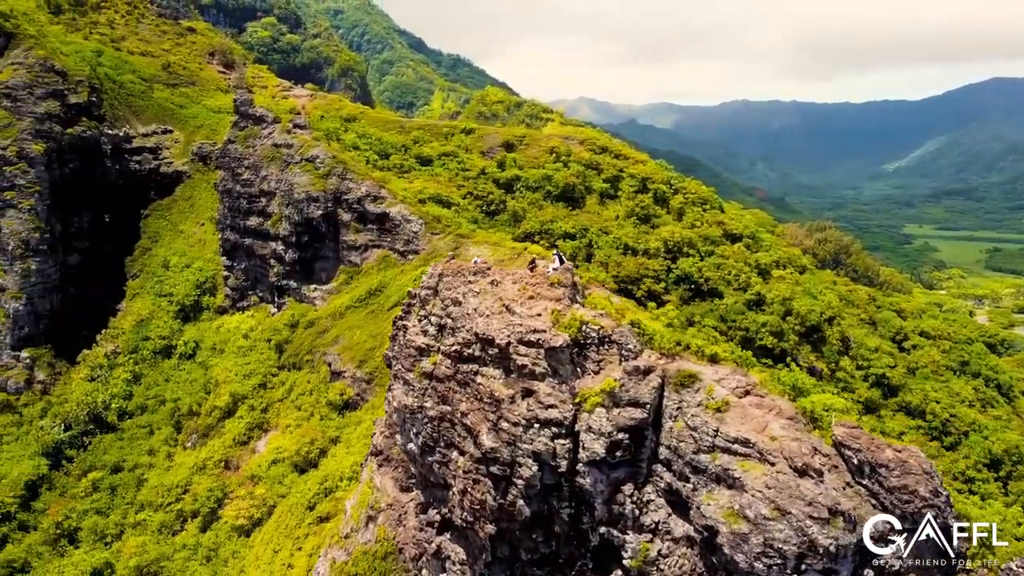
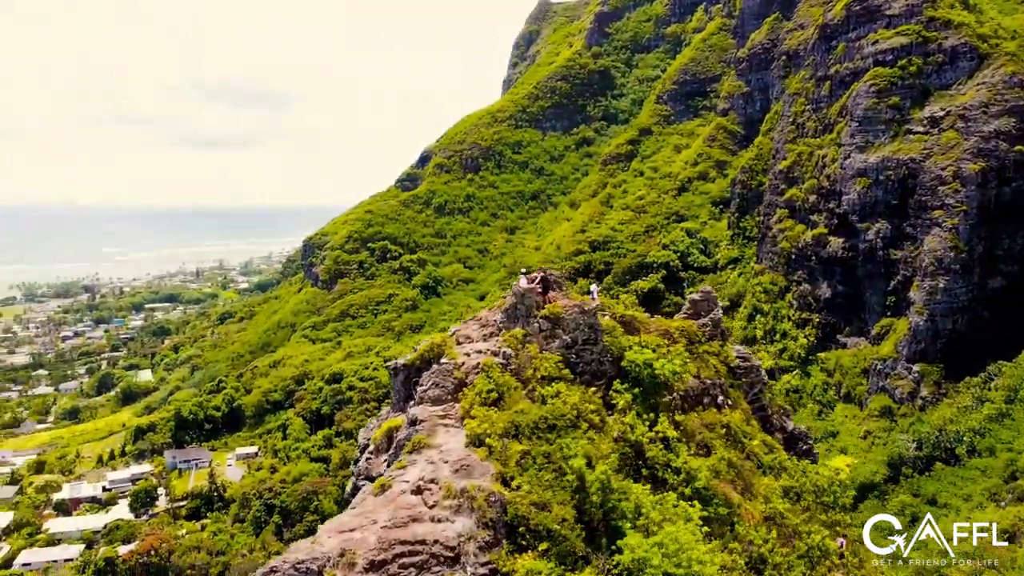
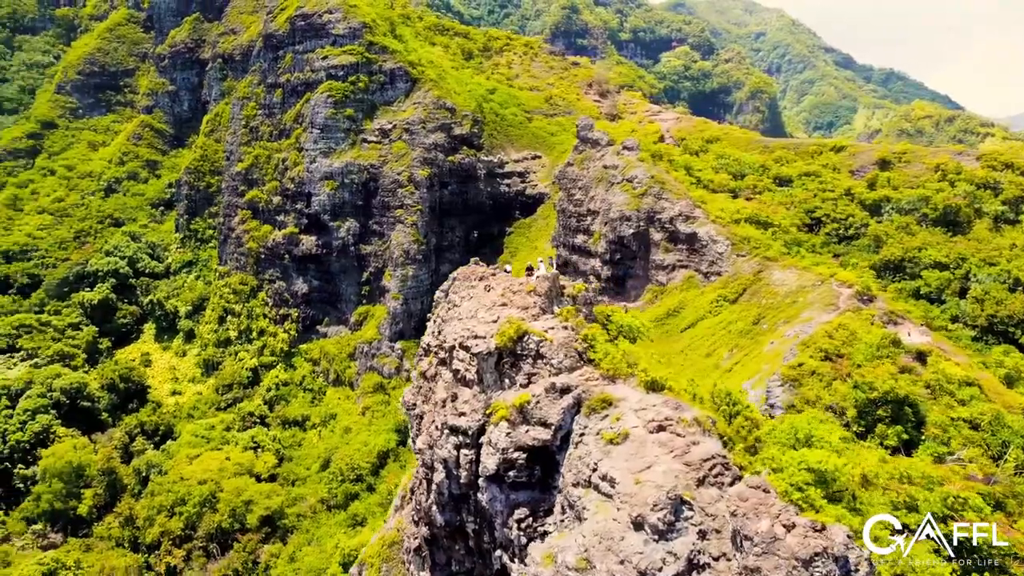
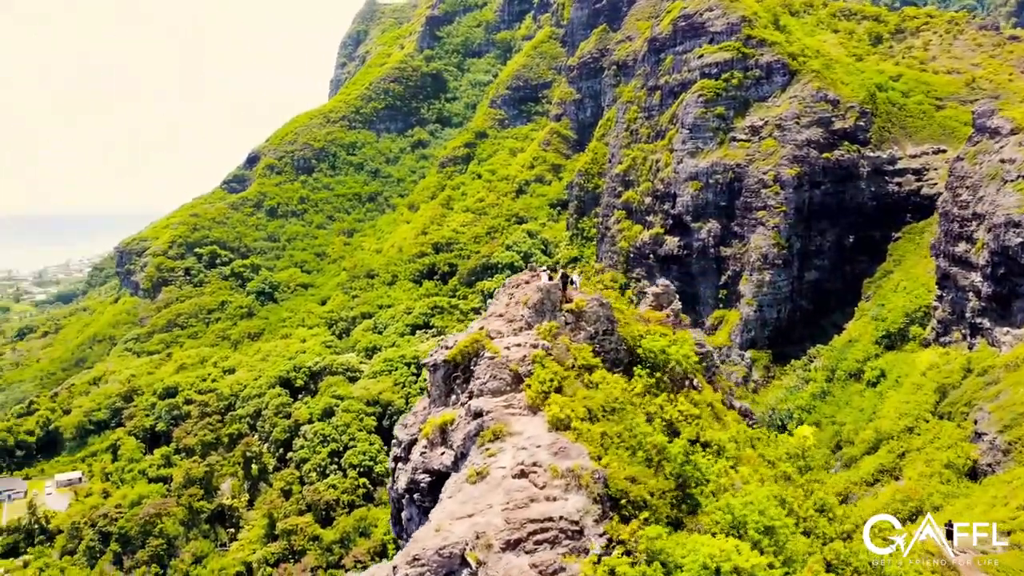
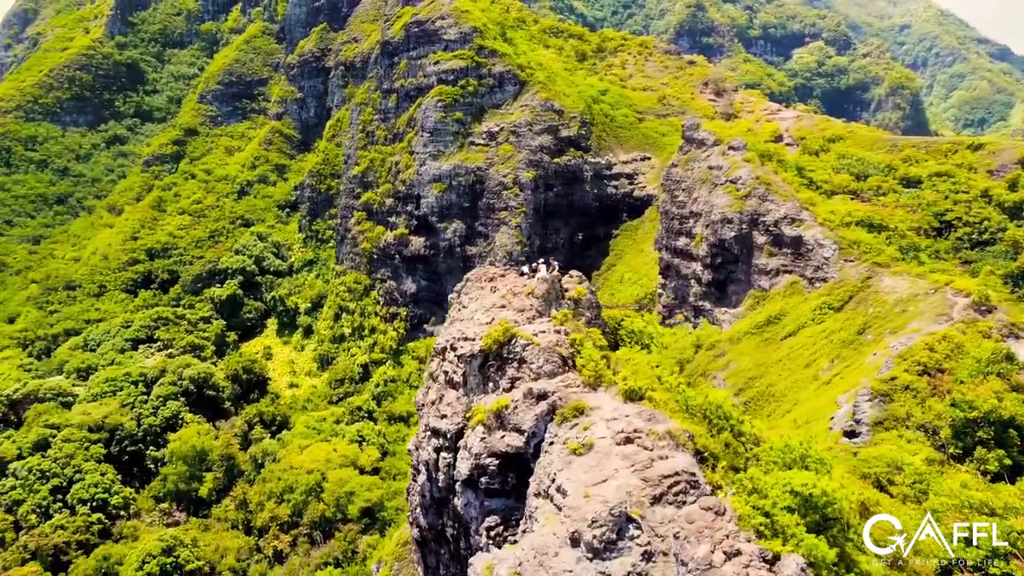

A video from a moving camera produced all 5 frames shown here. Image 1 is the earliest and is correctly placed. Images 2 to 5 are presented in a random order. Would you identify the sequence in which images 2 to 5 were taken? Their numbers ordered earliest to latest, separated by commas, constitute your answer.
3, 5, 4, 2
